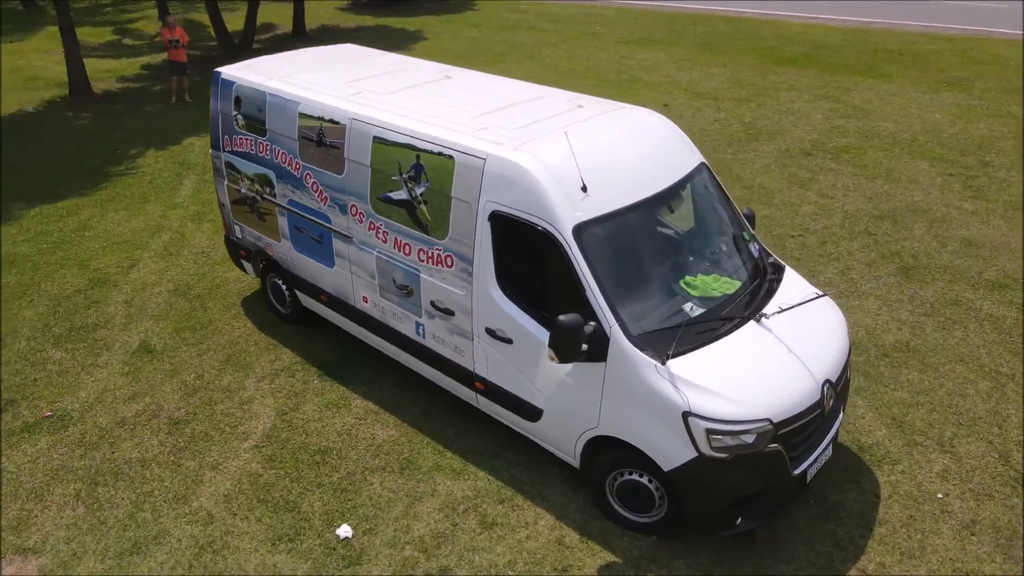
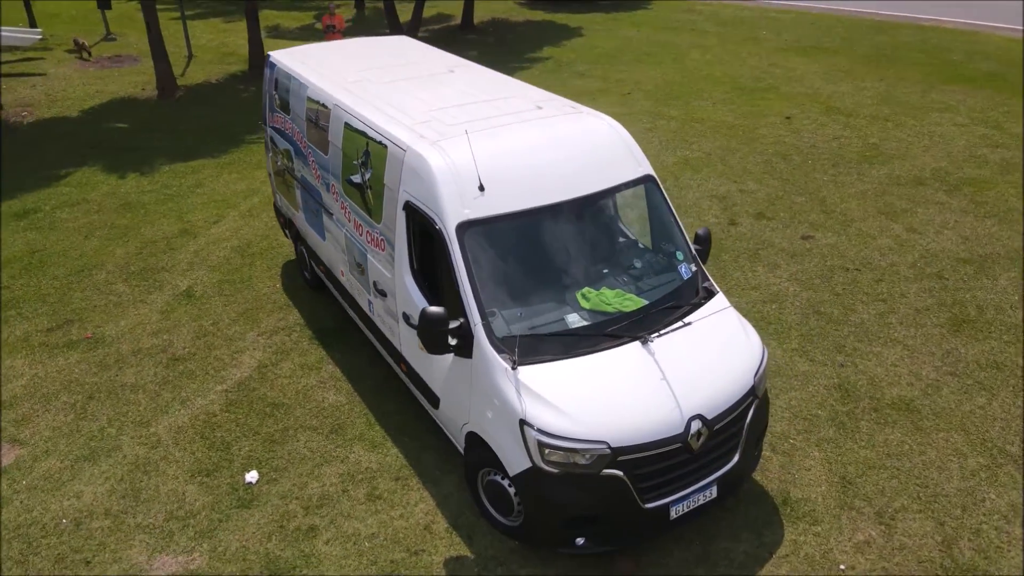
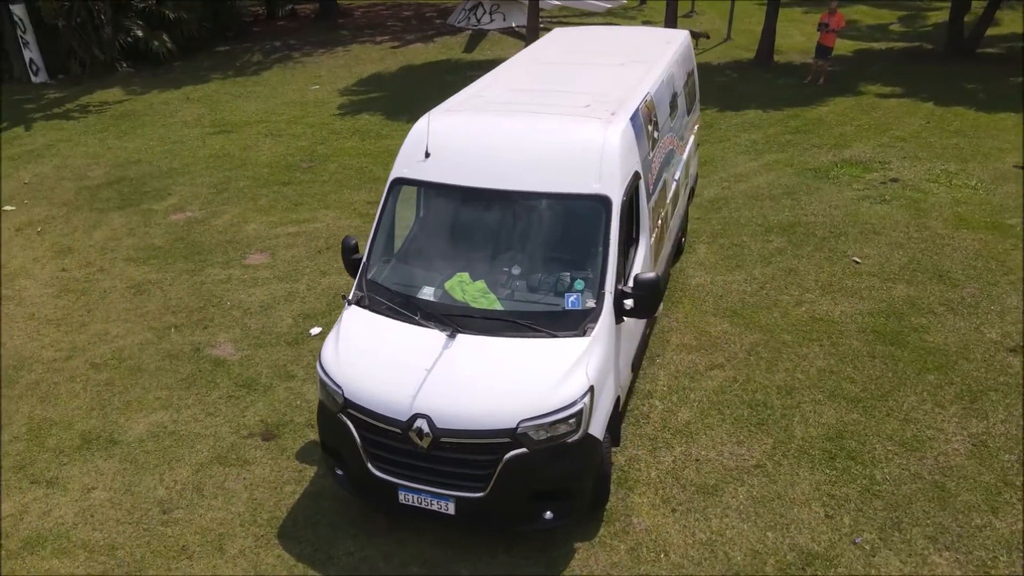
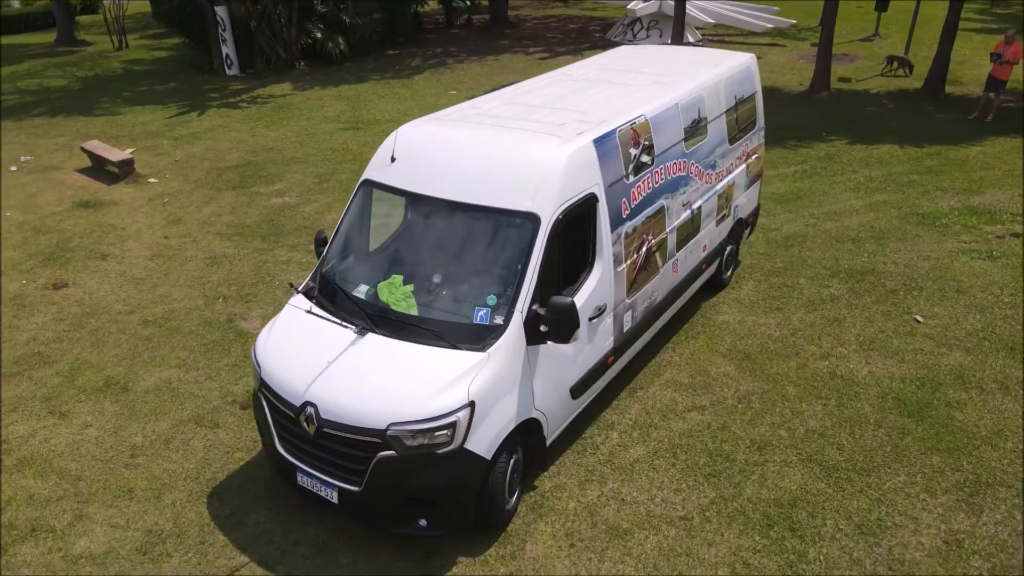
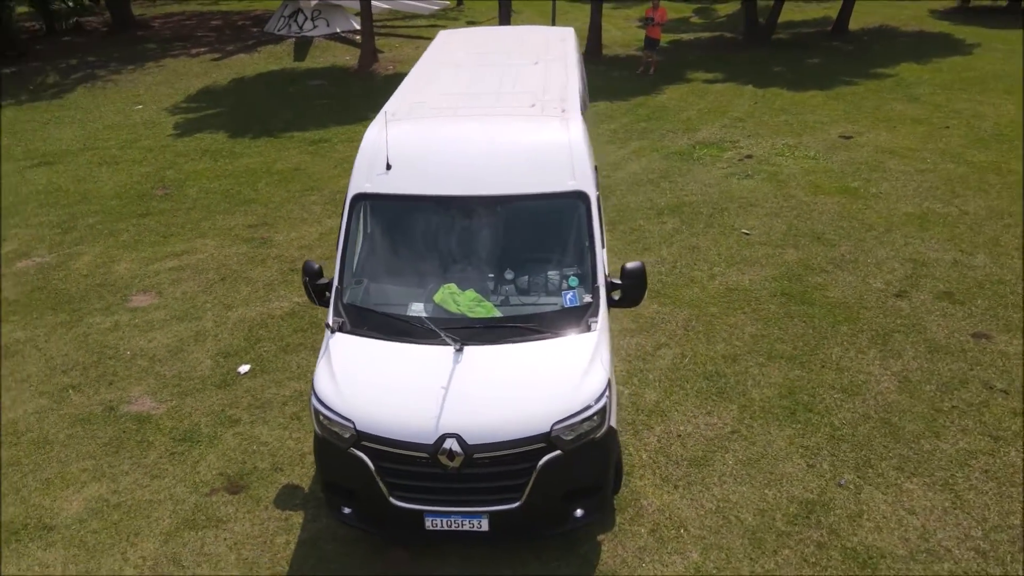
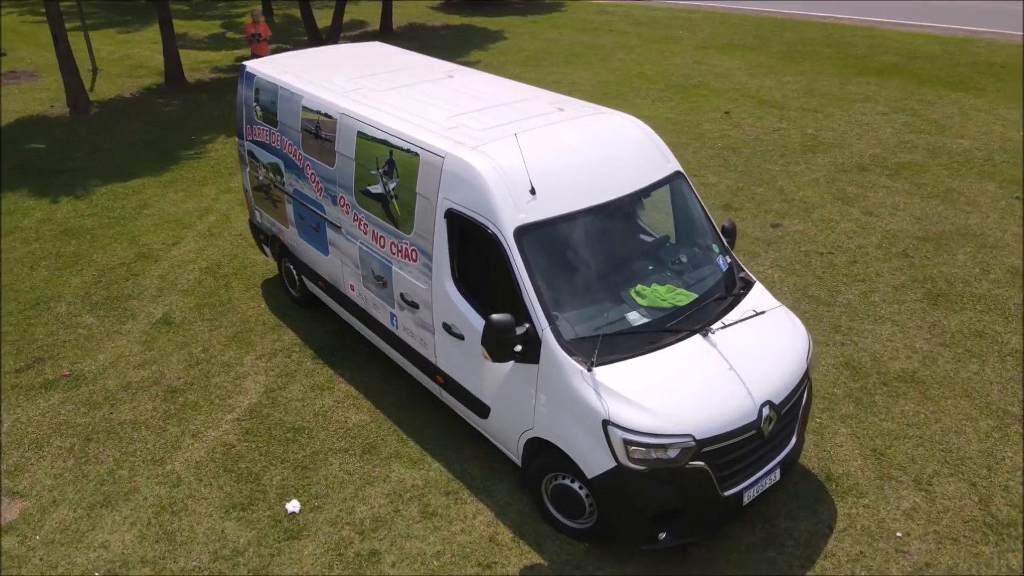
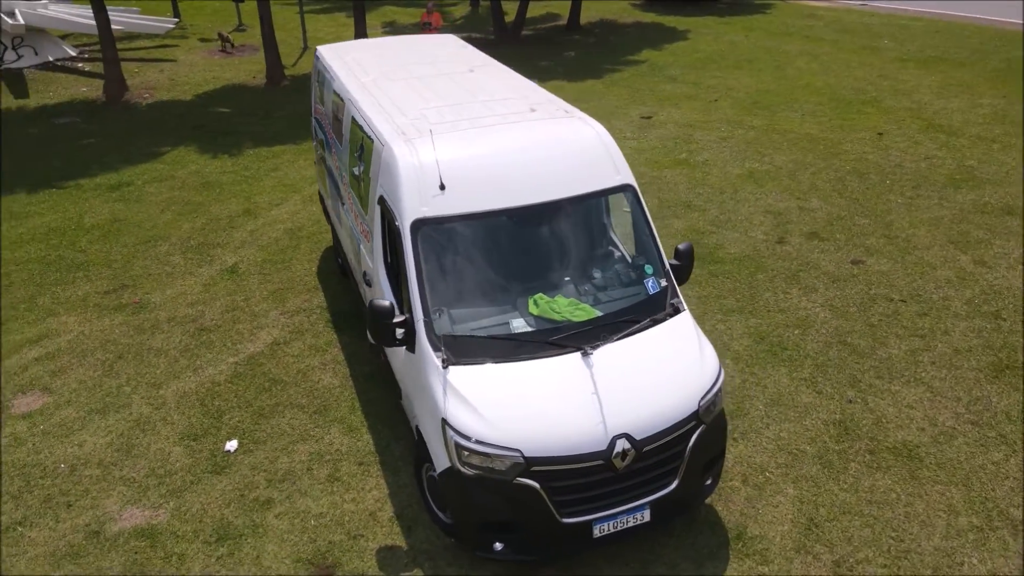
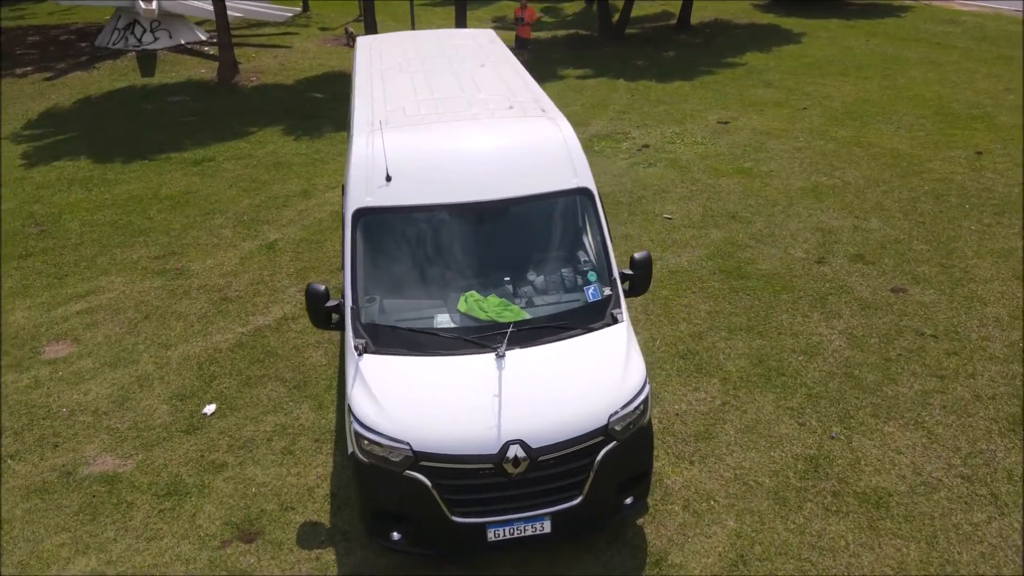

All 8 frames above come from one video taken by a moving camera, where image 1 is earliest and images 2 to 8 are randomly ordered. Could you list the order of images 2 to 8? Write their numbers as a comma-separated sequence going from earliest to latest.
6, 2, 7, 8, 5, 3, 4
